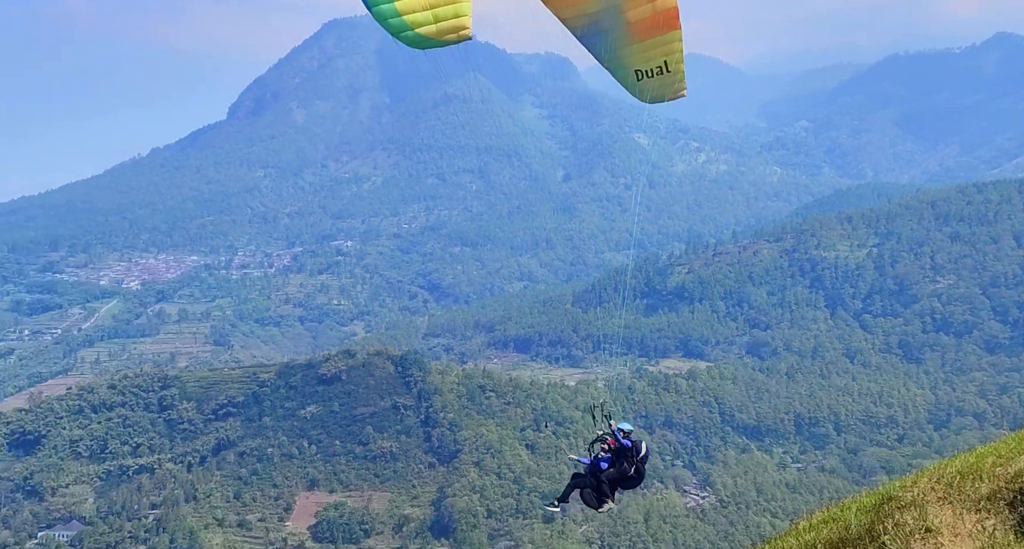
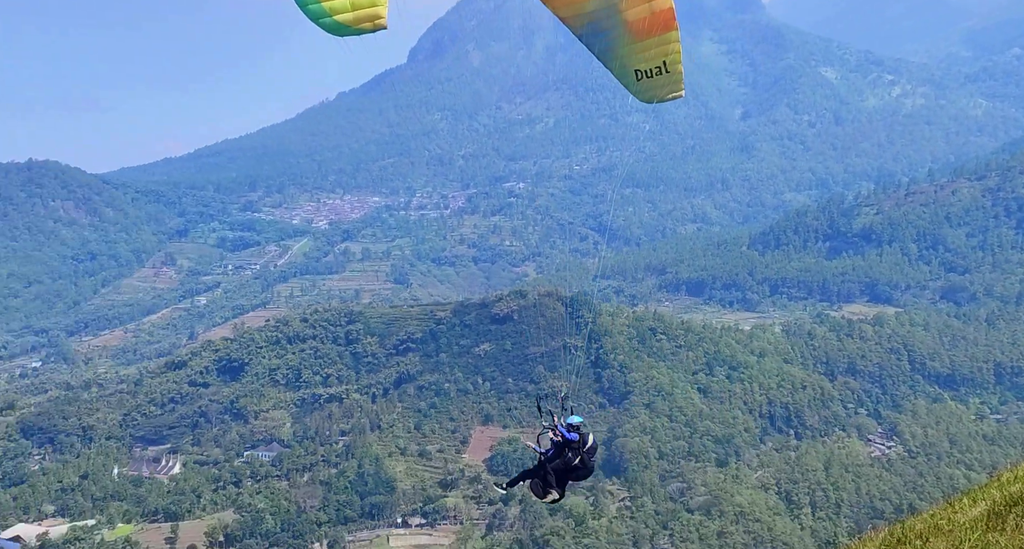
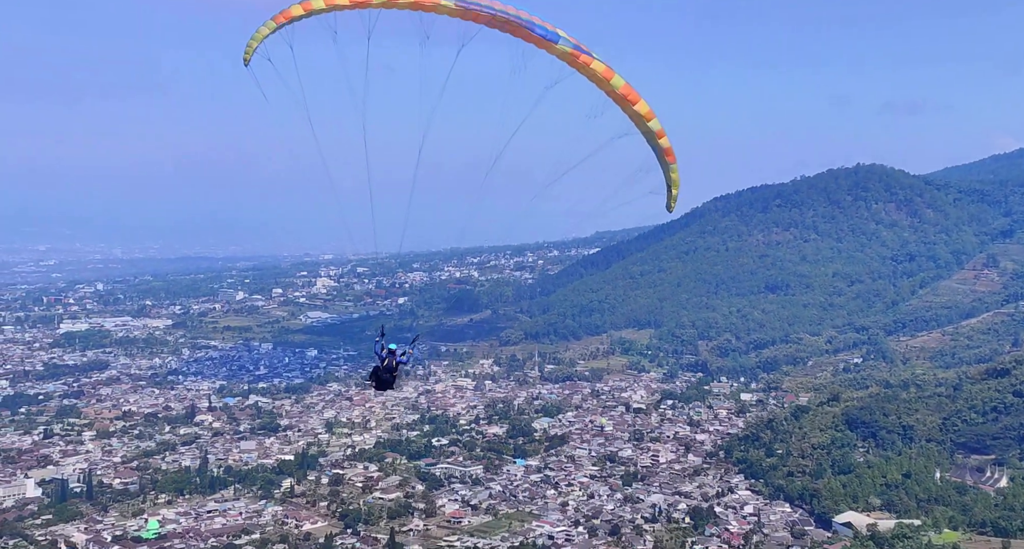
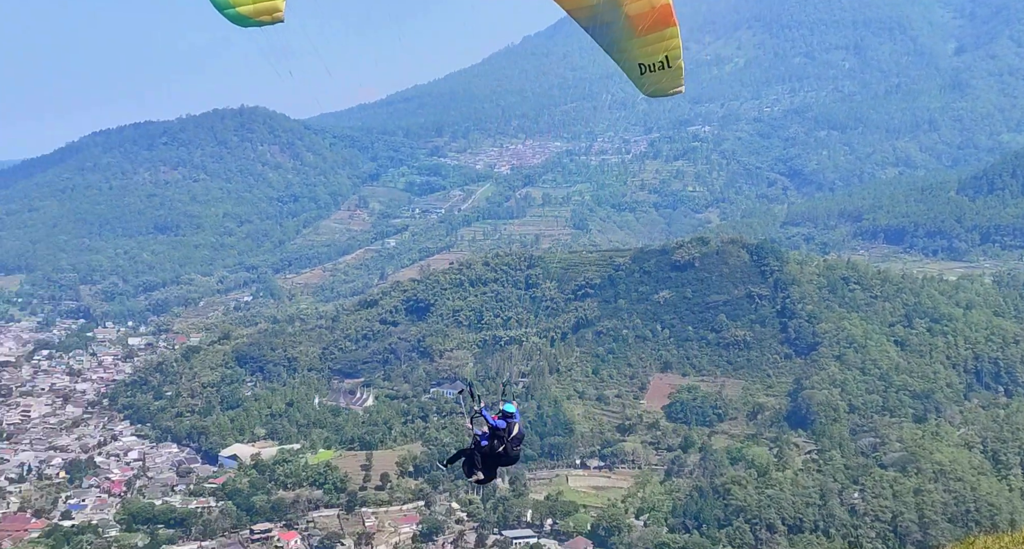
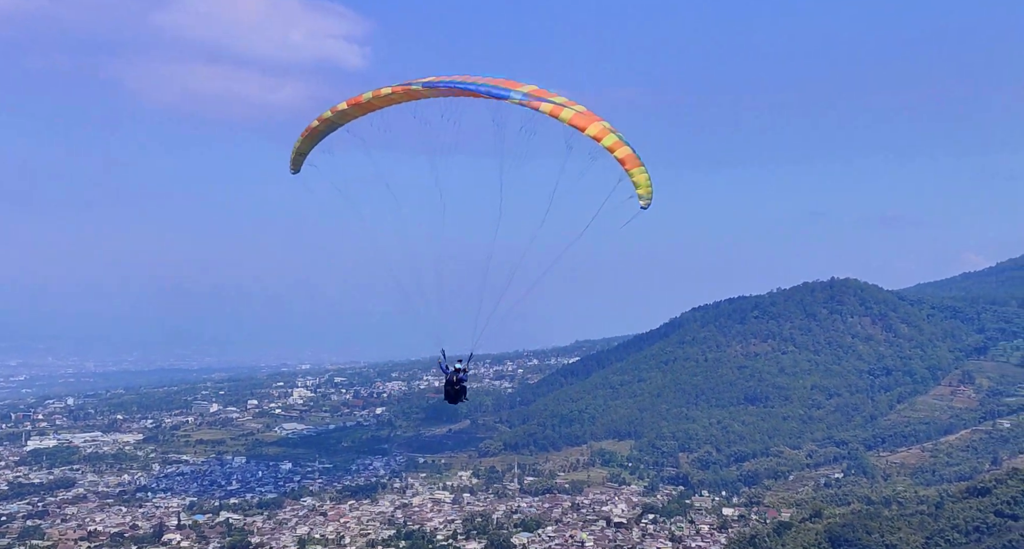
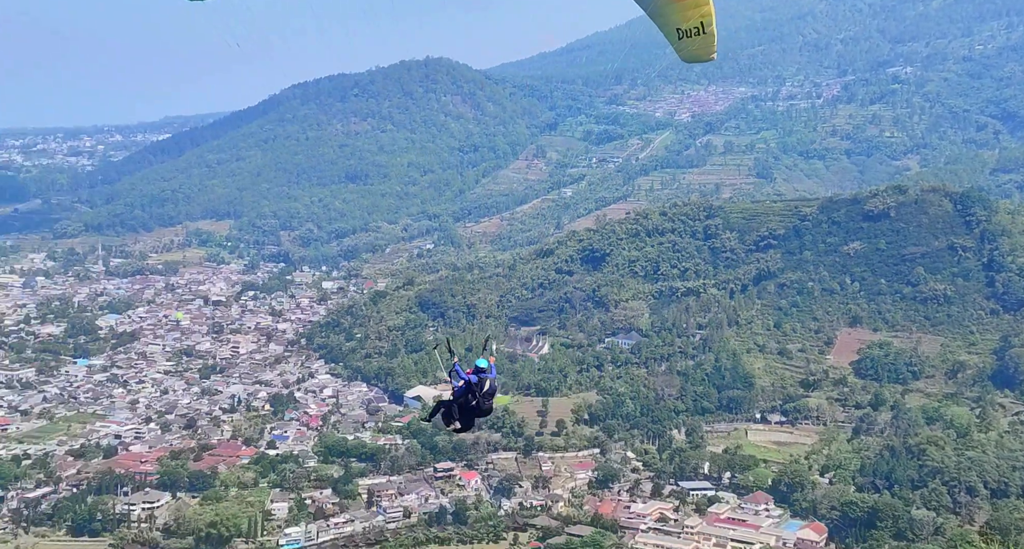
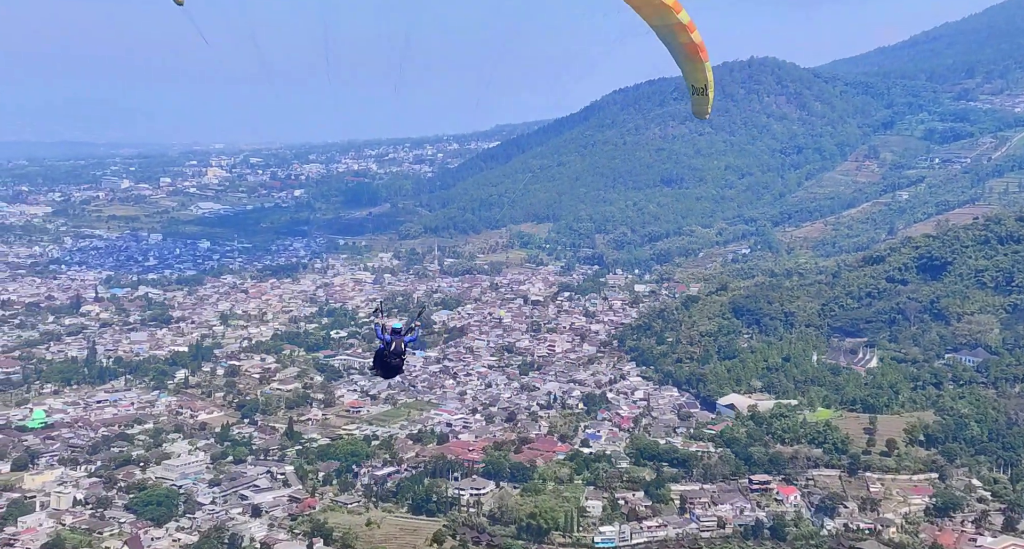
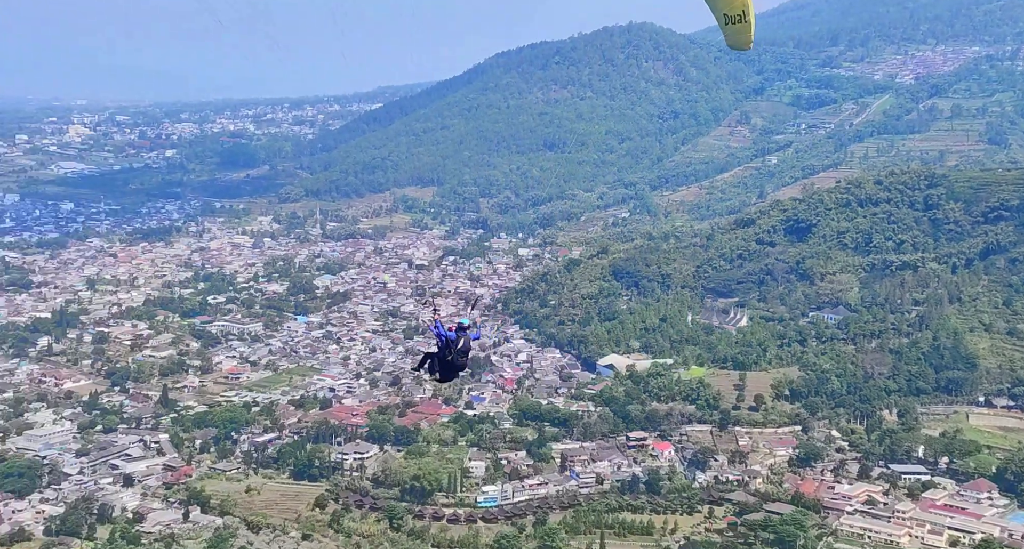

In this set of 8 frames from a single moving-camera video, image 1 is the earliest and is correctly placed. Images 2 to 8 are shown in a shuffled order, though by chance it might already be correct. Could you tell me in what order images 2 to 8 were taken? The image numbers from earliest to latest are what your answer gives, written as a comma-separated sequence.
2, 4, 6, 8, 7, 3, 5
